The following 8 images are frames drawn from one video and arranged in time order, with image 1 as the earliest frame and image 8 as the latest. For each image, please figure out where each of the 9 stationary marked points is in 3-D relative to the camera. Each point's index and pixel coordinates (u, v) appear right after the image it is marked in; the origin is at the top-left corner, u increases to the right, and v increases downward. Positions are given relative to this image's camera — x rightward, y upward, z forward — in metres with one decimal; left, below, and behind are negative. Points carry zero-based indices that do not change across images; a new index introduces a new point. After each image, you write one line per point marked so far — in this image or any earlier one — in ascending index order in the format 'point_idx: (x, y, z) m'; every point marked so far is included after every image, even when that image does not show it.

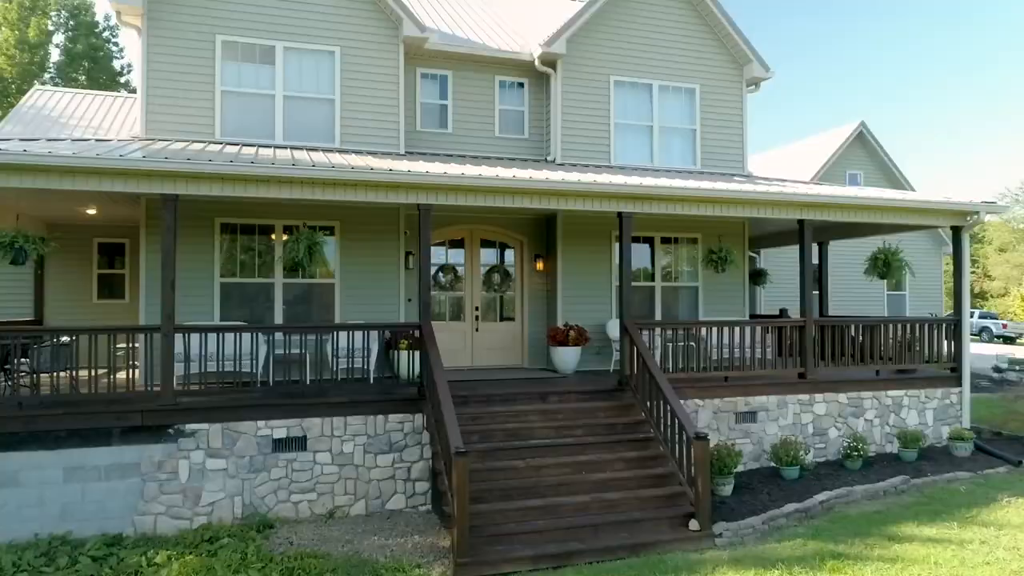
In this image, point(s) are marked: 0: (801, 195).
0: (+3.7, +1.2, +9.2) m
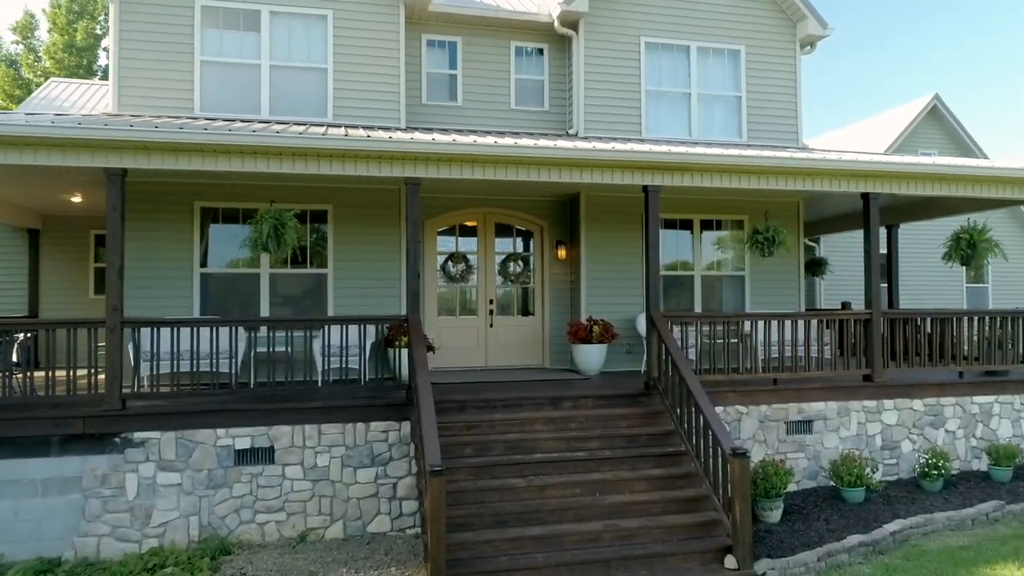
0: (+3.8, +1.3, +7.8) m
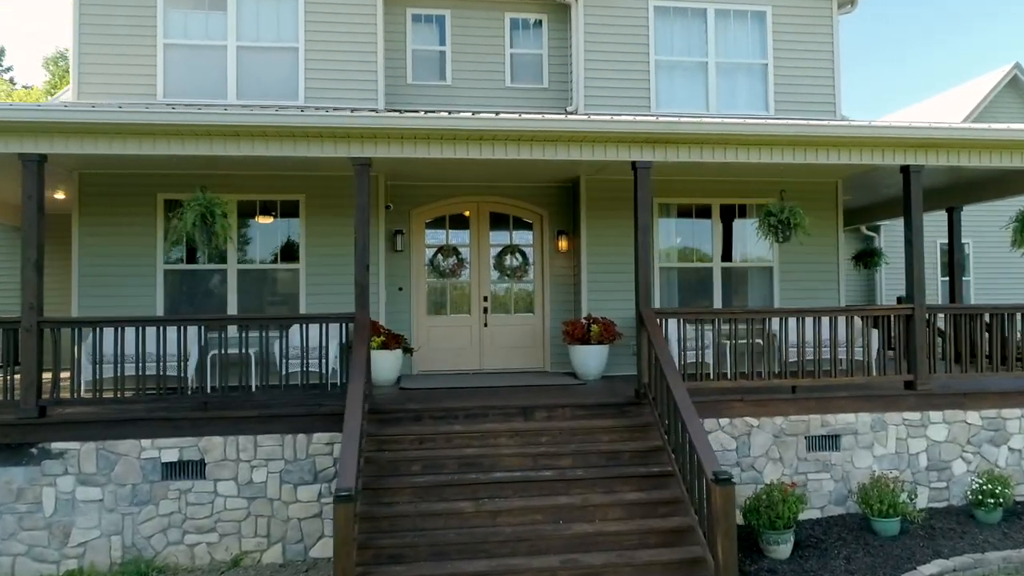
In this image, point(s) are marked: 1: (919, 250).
0: (+3.6, +1.4, +6.5) m
1: (+3.7, +0.3, +6.6) m
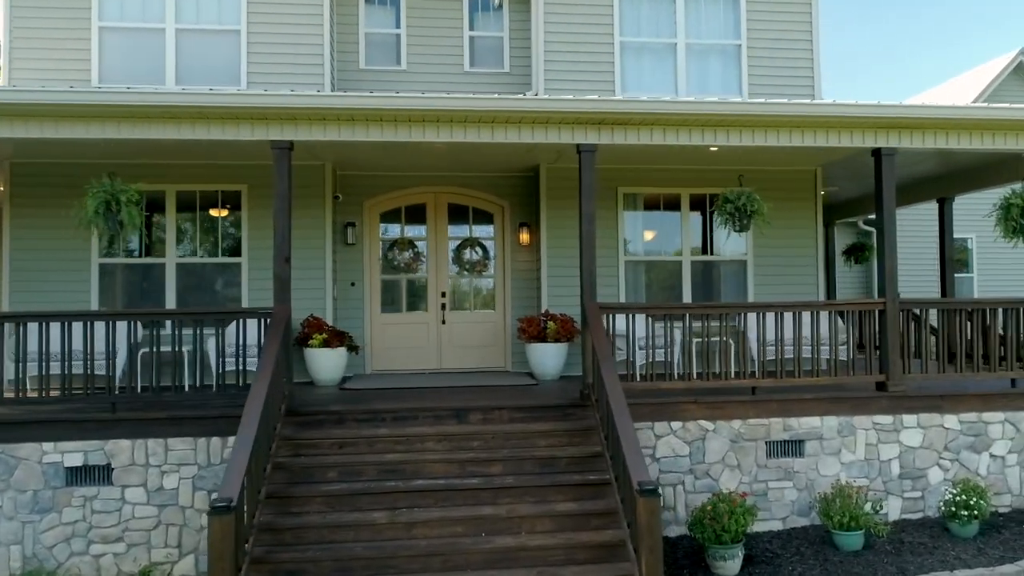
0: (+3.0, +1.5, +6.0) m
1: (+3.2, +0.4, +6.1) m
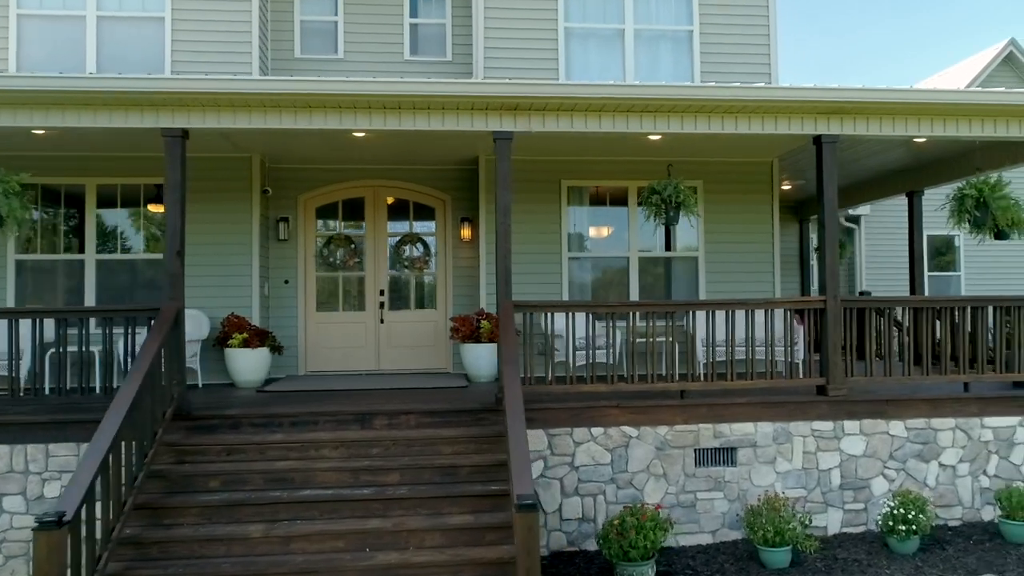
0: (+2.4, +1.5, +5.6) m
1: (+2.5, +0.4, +5.7) m
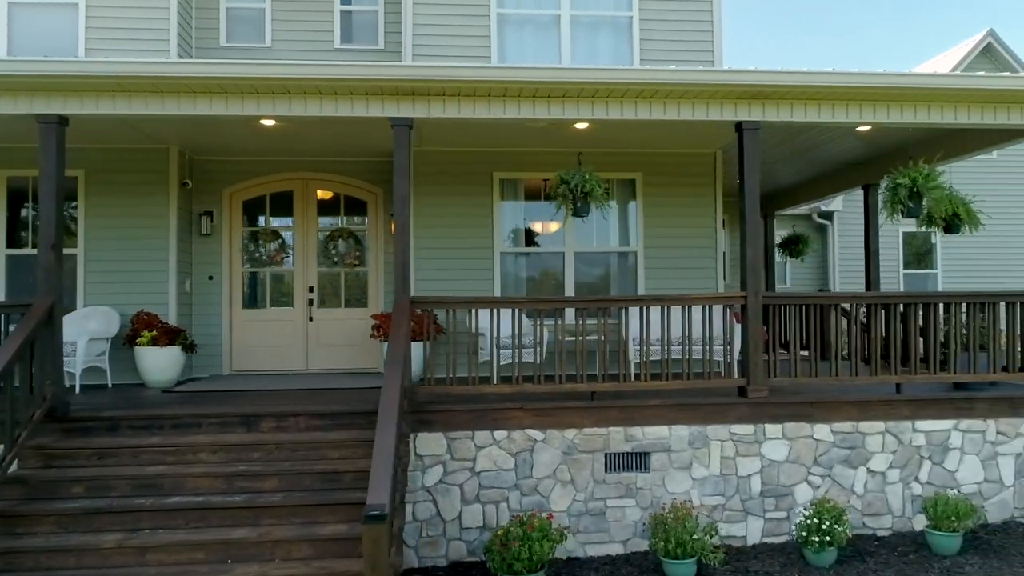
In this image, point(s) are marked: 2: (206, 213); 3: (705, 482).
0: (+1.7, +1.5, +5.3) m
1: (+1.8, +0.5, +5.4) m
2: (-3.1, +0.8, +7.4) m
3: (+1.4, -1.4, +5.3) m
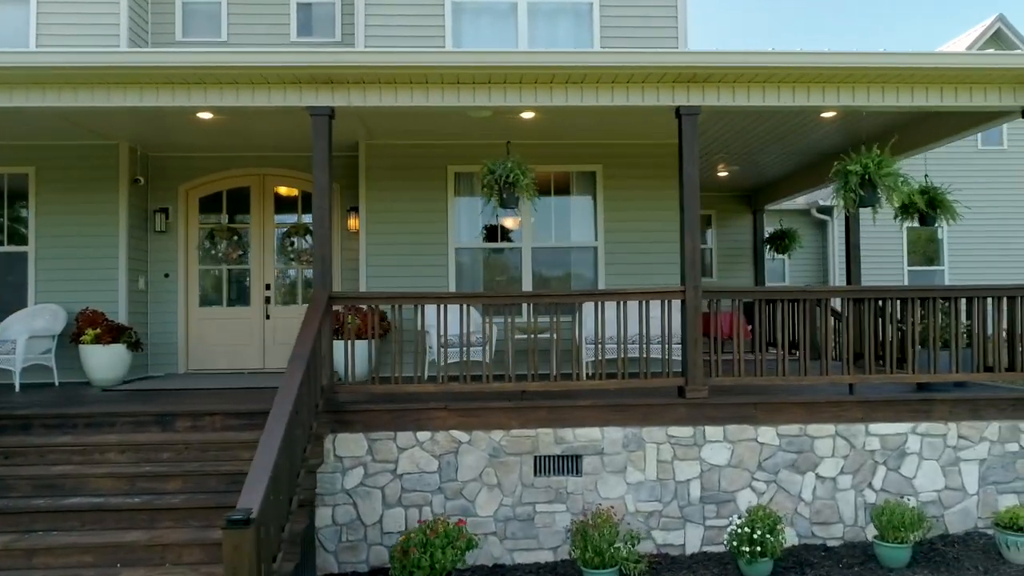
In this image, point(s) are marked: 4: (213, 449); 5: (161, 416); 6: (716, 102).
0: (+1.1, +1.6, +5.0) m
1: (+1.3, +0.5, +5.1) m
2: (-3.5, +0.8, +7.3) m
3: (+0.9, -1.4, +5.0) m
4: (-1.9, -1.0, +4.7) m
5: (-2.4, -0.9, +4.9) m
6: (+1.5, +1.4, +5.3) m
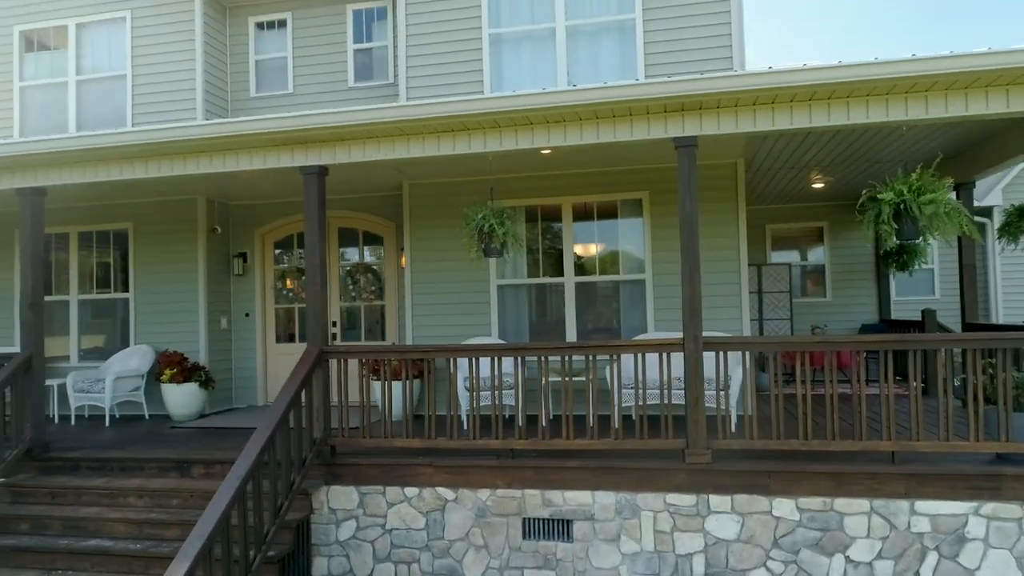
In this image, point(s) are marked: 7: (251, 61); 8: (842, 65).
0: (+1.0, +1.3, +4.6) m
1: (+1.1, +0.2, +4.6) m
2: (-3.0, +0.4, +7.9) m
3: (+0.8, -1.7, +4.5) m
4: (-2.0, -1.4, +5.0) m
5: (-2.4, -1.3, +5.3) m
6: (+1.4, +1.0, +4.7) m
7: (-2.9, +2.5, +8.0) m
8: (+2.1, +1.3, +4.3) m
